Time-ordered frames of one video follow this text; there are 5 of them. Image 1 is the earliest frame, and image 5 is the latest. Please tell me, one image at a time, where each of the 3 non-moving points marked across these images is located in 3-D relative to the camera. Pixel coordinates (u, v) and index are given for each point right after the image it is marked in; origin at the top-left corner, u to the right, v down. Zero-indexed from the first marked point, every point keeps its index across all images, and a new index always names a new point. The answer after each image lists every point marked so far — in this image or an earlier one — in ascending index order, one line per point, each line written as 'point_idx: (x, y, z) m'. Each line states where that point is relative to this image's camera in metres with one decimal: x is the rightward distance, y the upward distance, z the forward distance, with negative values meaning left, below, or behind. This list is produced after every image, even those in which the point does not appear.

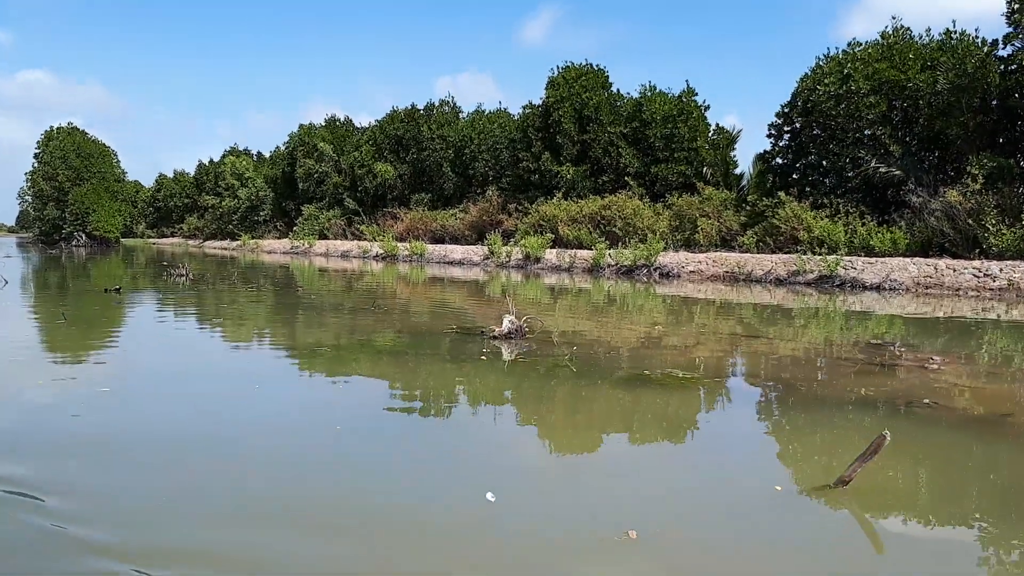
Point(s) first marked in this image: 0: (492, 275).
0: (-0.4, +0.3, +17.9) m
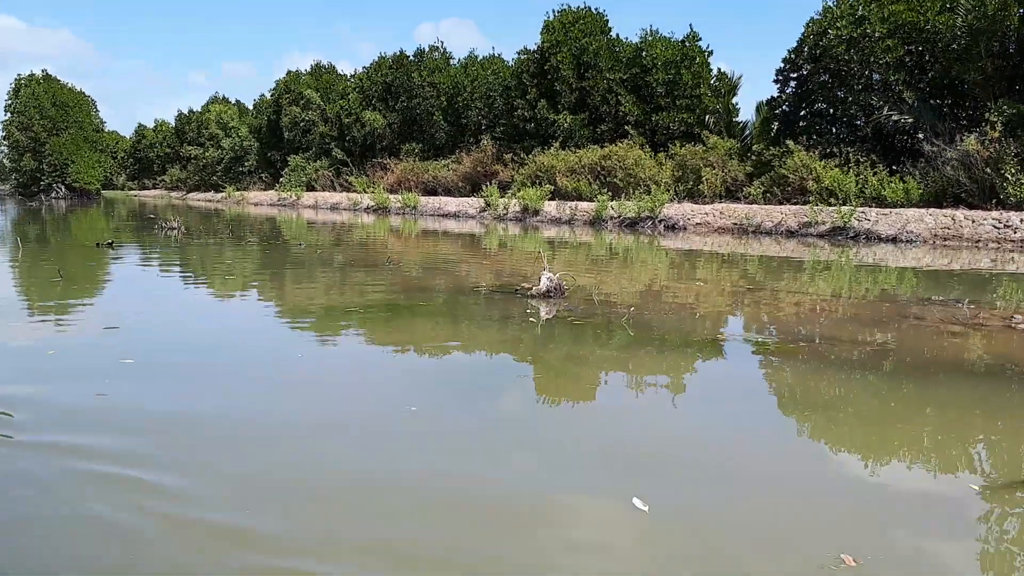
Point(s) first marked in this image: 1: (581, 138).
0: (-0.5, +1.3, +17.4) m
1: (+1.7, +3.7, +19.8) m
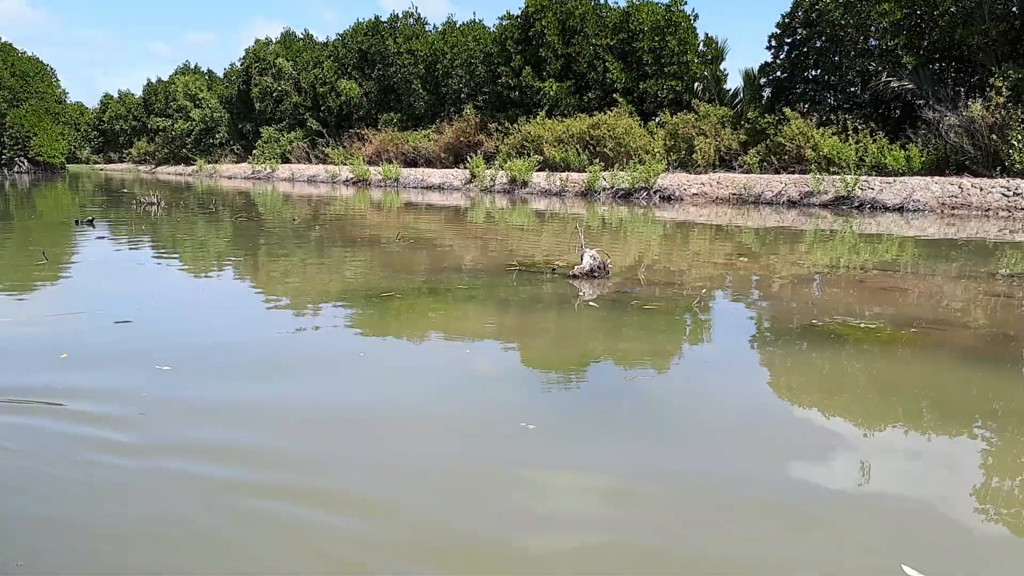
0: (-0.7, +1.9, +17.0) m
1: (+1.3, +4.4, +19.3) m
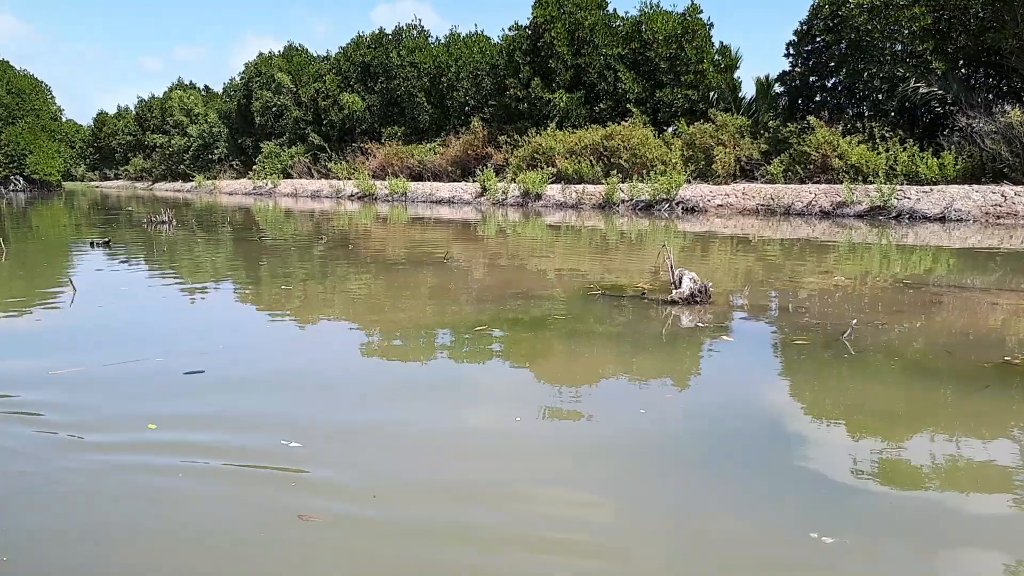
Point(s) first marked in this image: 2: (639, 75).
0: (-0.5, +1.5, +16.5) m
1: (+1.5, +4.0, +18.9) m
2: (+2.9, +5.0, +18.7) m
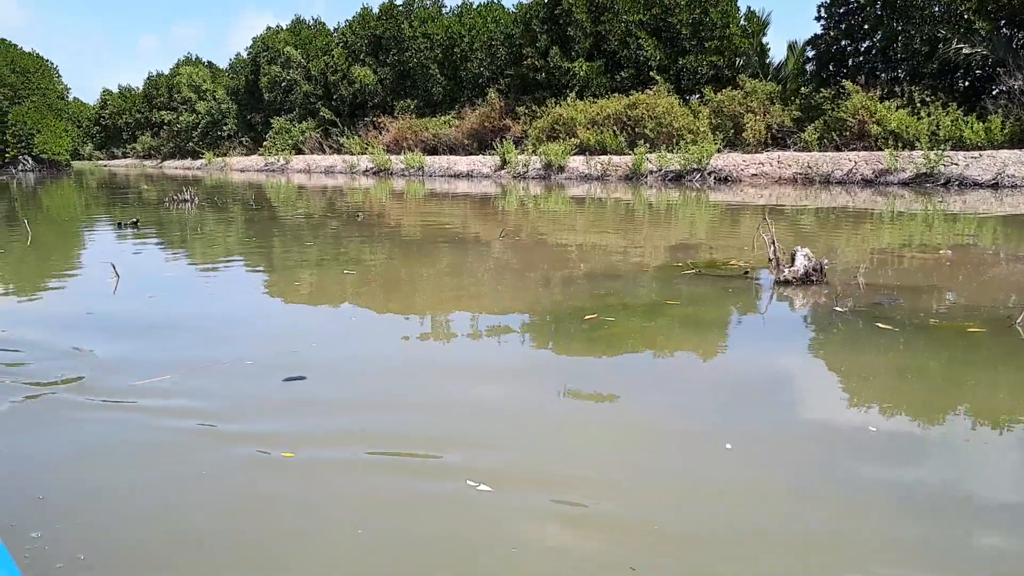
0: (0.0, +2.0, +16.1) m
1: (+2.0, +4.6, +18.4) m
2: (+3.3, +5.6, +18.1) m
